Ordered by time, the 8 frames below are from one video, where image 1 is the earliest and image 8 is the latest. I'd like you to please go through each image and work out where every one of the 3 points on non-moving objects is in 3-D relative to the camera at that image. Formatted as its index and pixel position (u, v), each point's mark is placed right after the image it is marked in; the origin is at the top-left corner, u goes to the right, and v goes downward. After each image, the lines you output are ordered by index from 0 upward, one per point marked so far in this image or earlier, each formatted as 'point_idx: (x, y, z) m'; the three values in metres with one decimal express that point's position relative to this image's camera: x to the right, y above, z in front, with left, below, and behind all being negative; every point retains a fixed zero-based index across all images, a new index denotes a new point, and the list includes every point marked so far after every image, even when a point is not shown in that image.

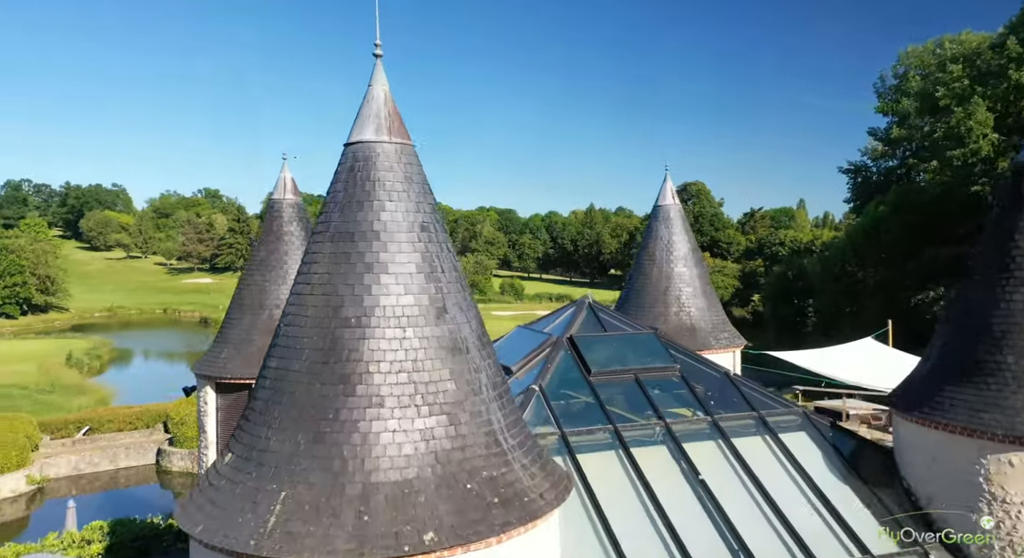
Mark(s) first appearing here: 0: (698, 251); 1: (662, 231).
0: (+4.1, +0.6, +16.4) m
1: (+3.2, +1.0, +16.2) m
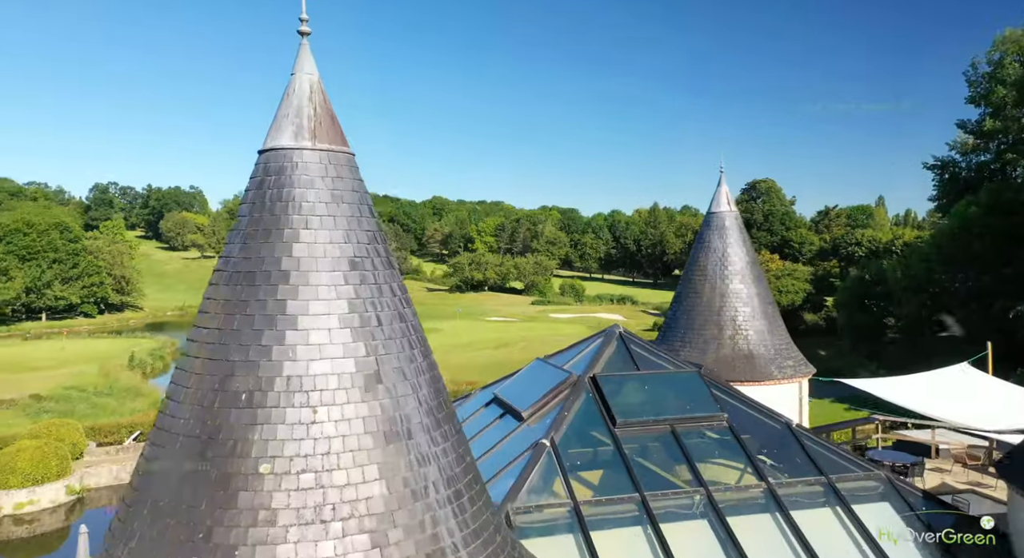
0: (+4.8, +0.3, +14.5) m
1: (+3.9, +0.7, +14.4) m
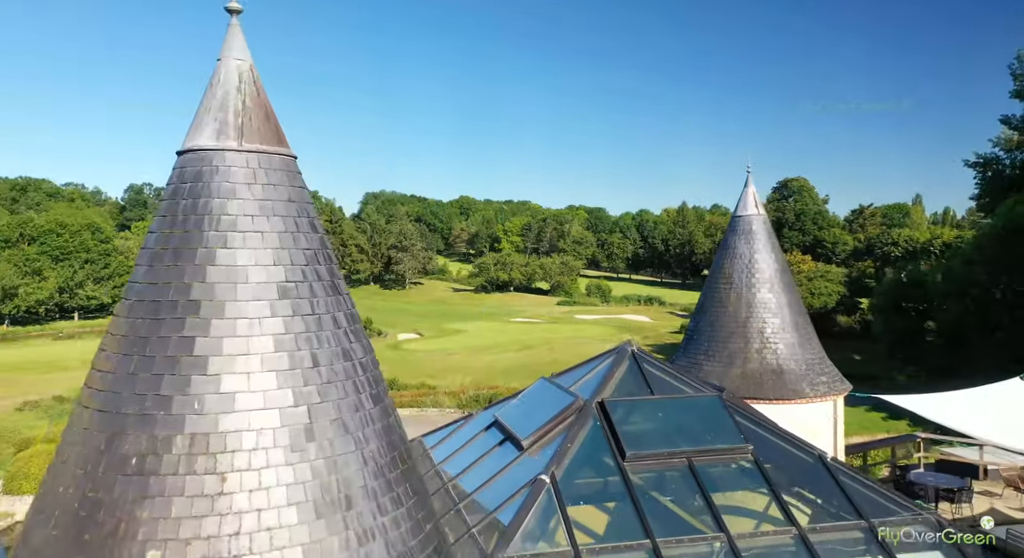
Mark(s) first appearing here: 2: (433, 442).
0: (+5.0, +0.2, +13.5) m
1: (+4.2, +0.6, +13.5) m
2: (-1.1, -2.2, +10.2) m
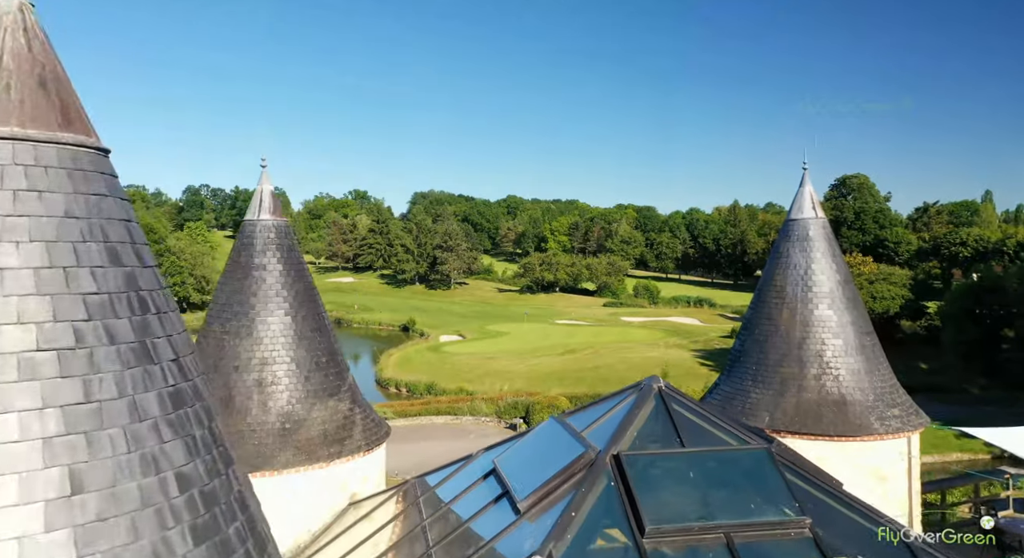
0: (+5.4, 0.0, +11.8) m
1: (+4.5, +0.4, +11.8) m
2: (-0.9, -2.4, +8.9) m
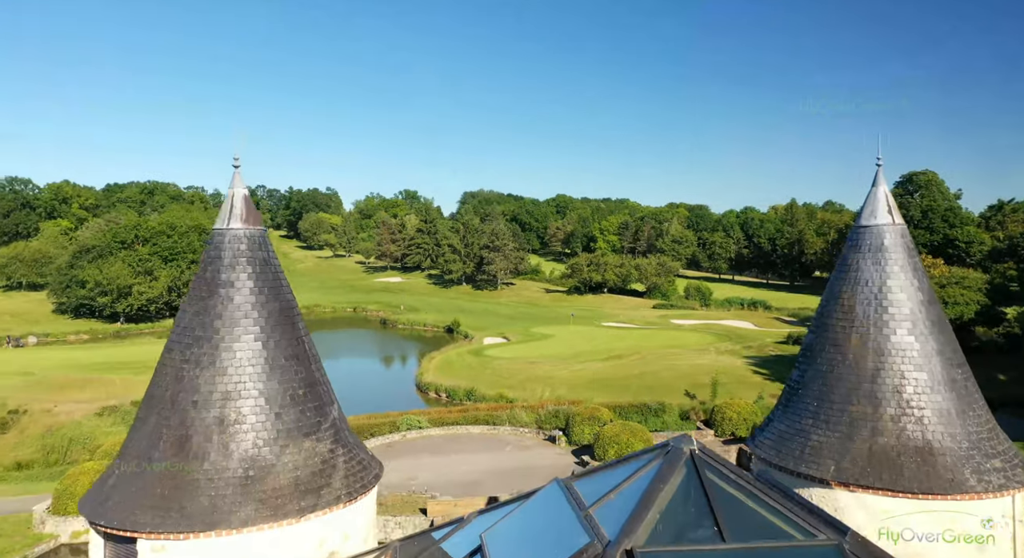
0: (+5.7, -0.2, +10.0) m
1: (+4.8, +0.2, +10.0) m
2: (-0.8, -2.6, +7.5) m
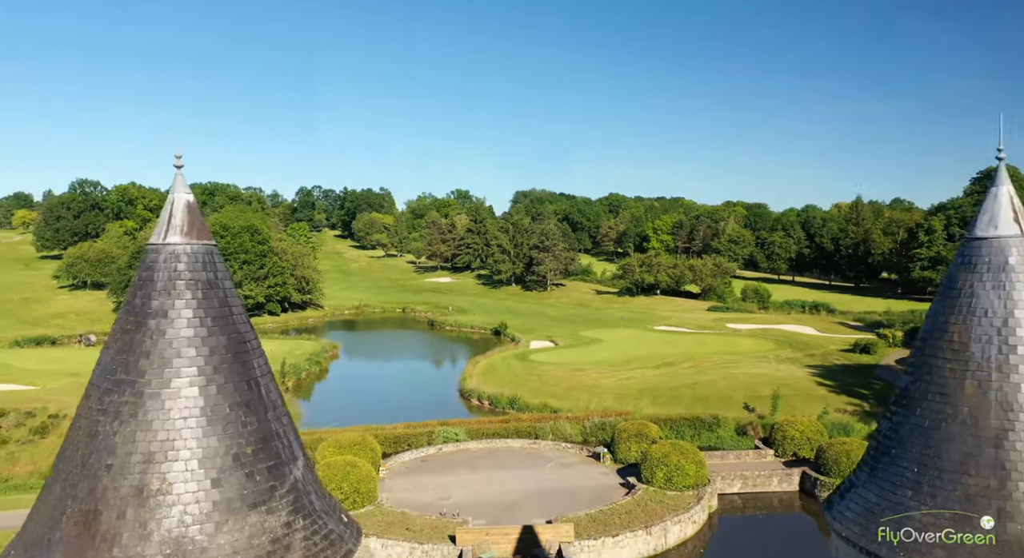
0: (+5.9, -0.5, +7.8) m
1: (+5.0, -0.1, +7.9) m
2: (-0.8, -2.9, +5.8) m
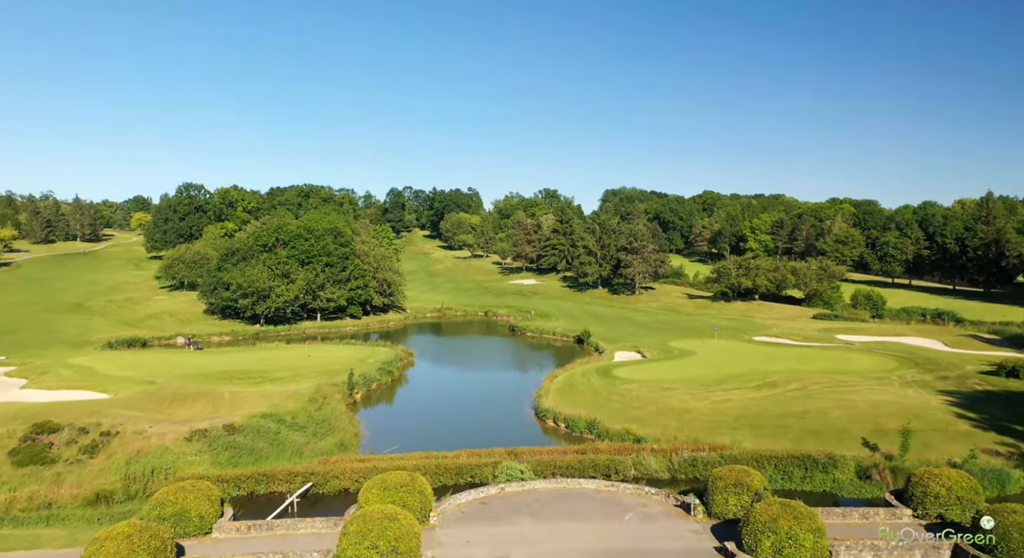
0: (+5.8, -1.0, +3.2) m
1: (+4.9, -0.6, +3.4) m
2: (-1.1, -3.4, +2.1) m
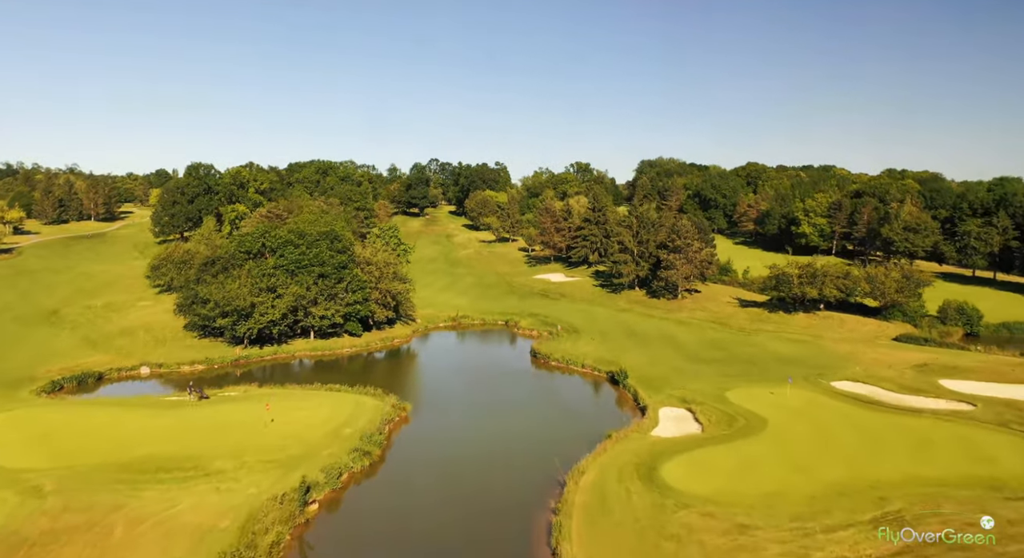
0: (+4.4, -6.2, -9.5) m
1: (+3.5, -5.8, -9.2) m
2: (-2.5, -8.6, -10.2) m
